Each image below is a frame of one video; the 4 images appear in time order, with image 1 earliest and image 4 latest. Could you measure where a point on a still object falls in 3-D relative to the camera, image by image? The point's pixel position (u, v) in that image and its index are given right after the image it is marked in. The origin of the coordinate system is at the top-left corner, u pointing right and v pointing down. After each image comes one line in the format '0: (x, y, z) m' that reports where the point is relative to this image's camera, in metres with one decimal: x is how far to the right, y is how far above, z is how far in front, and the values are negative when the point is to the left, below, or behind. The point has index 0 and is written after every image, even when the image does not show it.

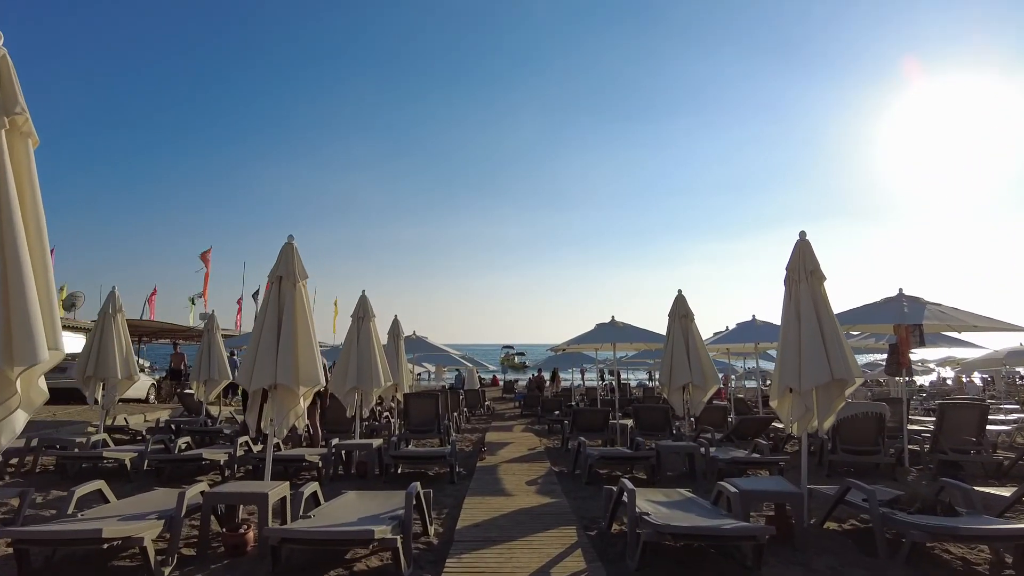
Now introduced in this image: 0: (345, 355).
0: (-2.3, -0.9, +8.5) m
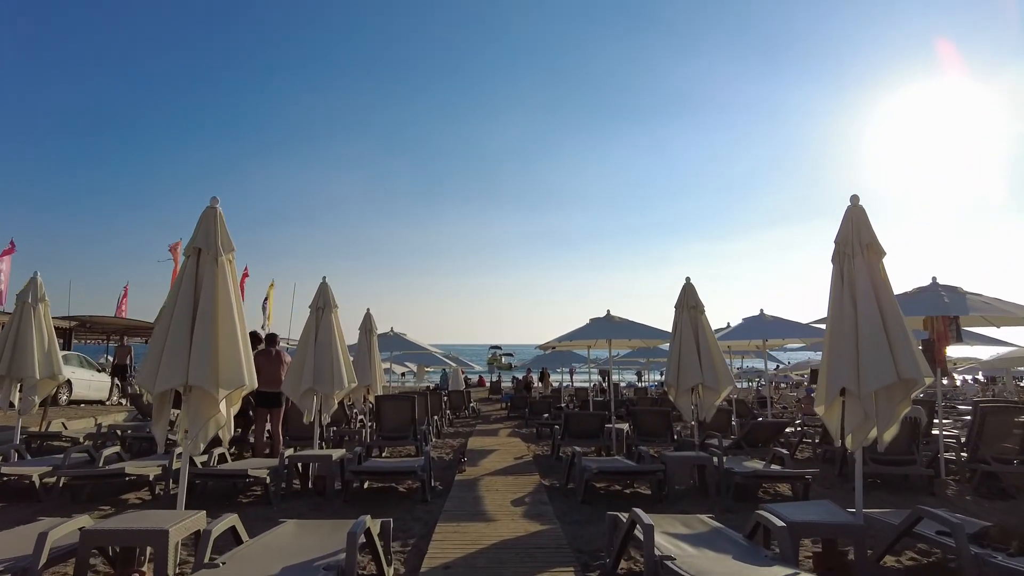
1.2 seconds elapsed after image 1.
0: (-2.5, -0.8, +7.3) m
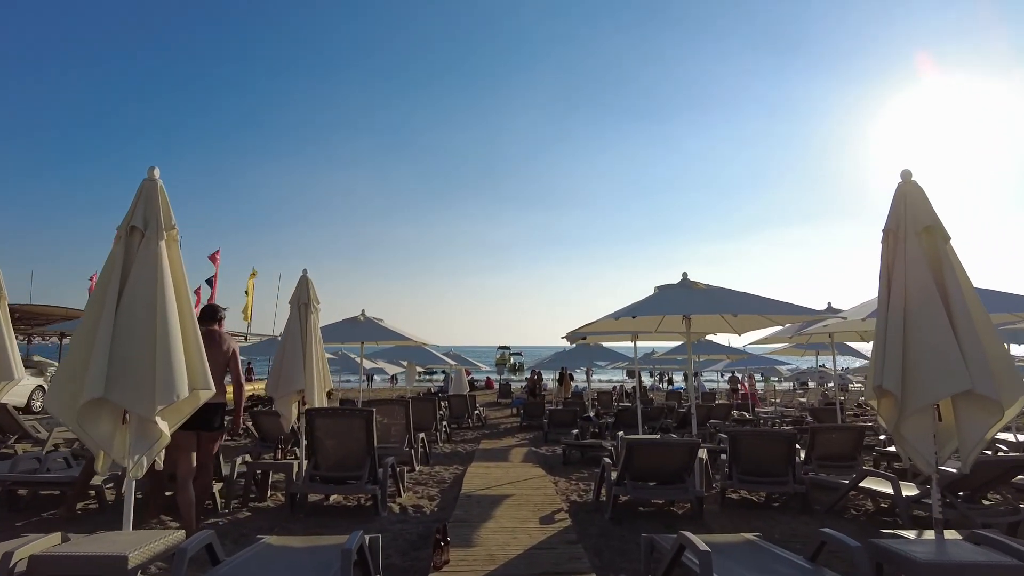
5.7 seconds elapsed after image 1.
0: (-2.3, -0.2, +3.4) m
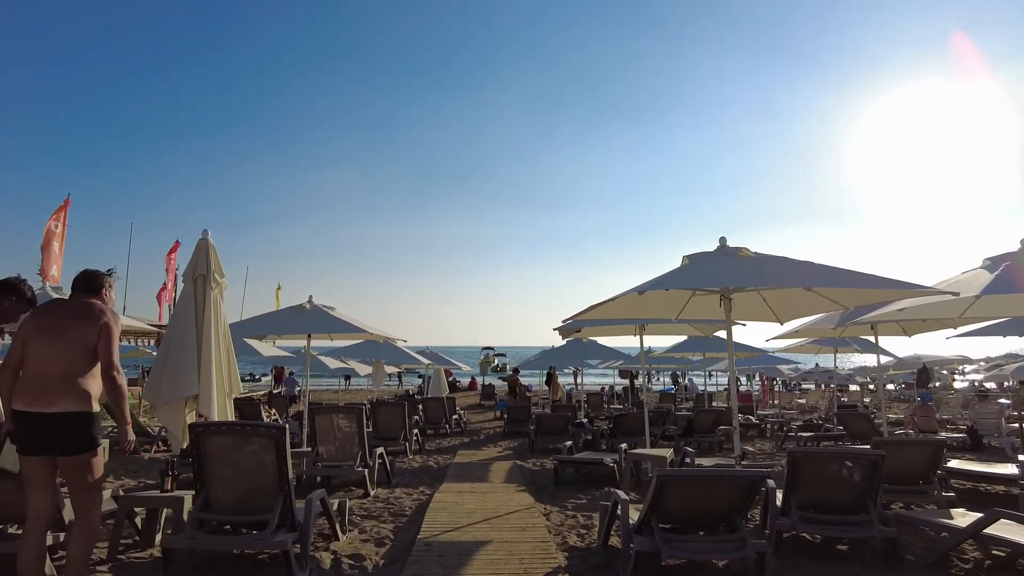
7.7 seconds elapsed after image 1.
0: (-2.4, +0.1, +1.6) m
